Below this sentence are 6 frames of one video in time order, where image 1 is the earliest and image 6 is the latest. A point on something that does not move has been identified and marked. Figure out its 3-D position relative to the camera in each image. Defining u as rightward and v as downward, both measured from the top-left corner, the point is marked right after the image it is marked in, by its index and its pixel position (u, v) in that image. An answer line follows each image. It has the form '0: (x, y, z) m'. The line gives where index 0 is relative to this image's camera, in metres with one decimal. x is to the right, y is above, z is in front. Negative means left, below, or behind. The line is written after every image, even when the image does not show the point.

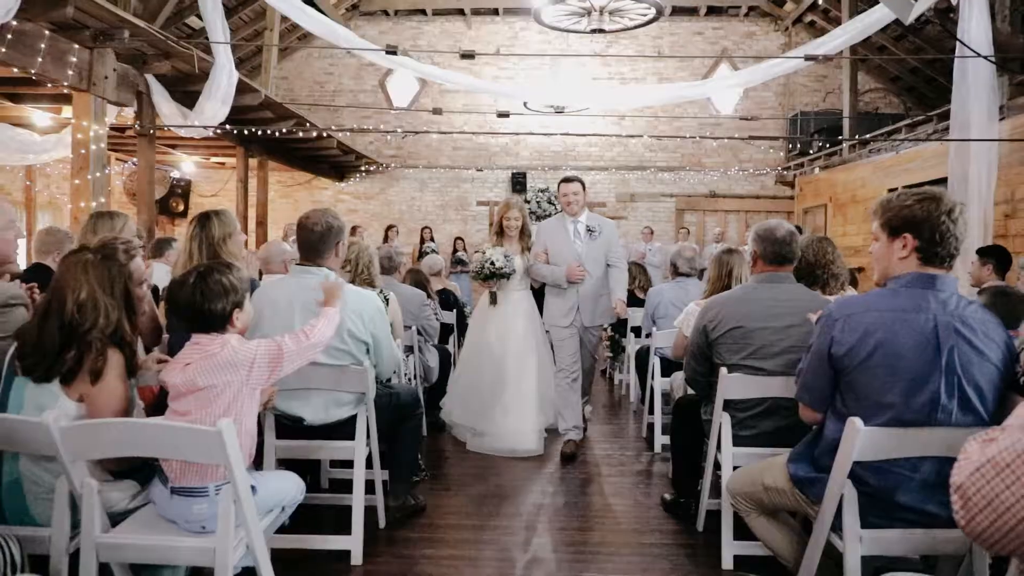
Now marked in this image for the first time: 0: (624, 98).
0: (+1.2, +2.0, +8.2) m
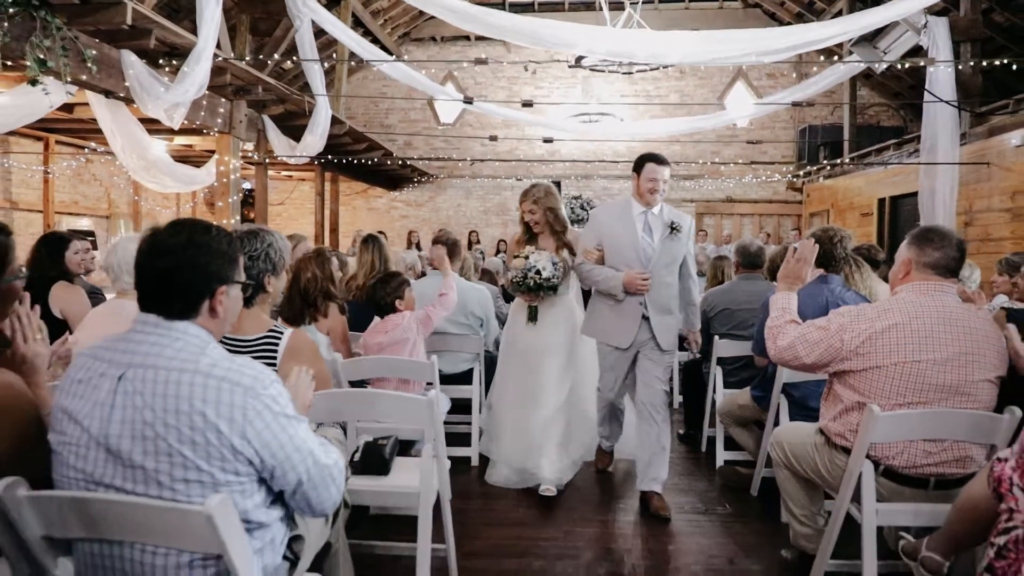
0: (+1.8, +2.0, +9.6) m
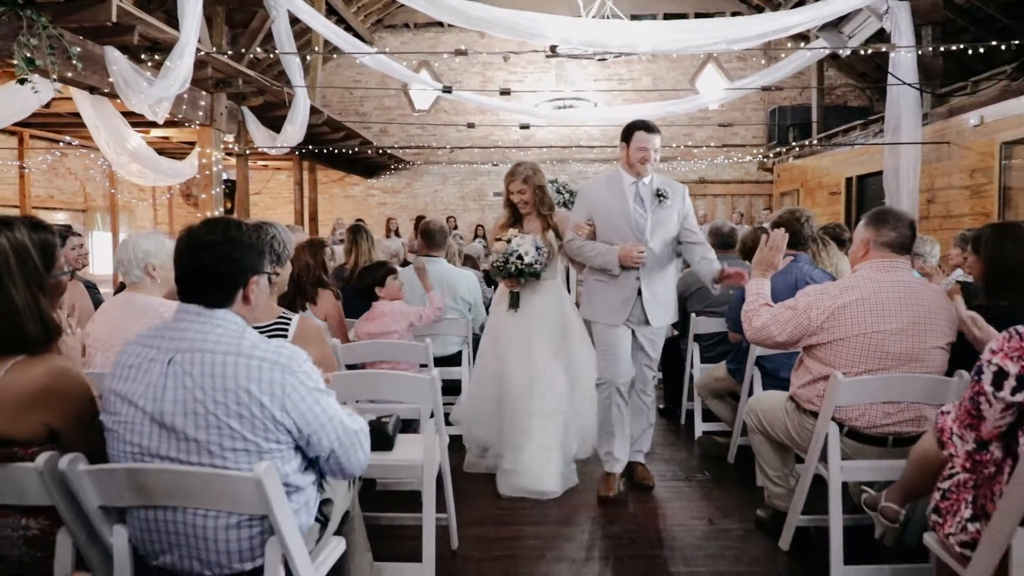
0: (+1.5, +2.3, +9.8) m
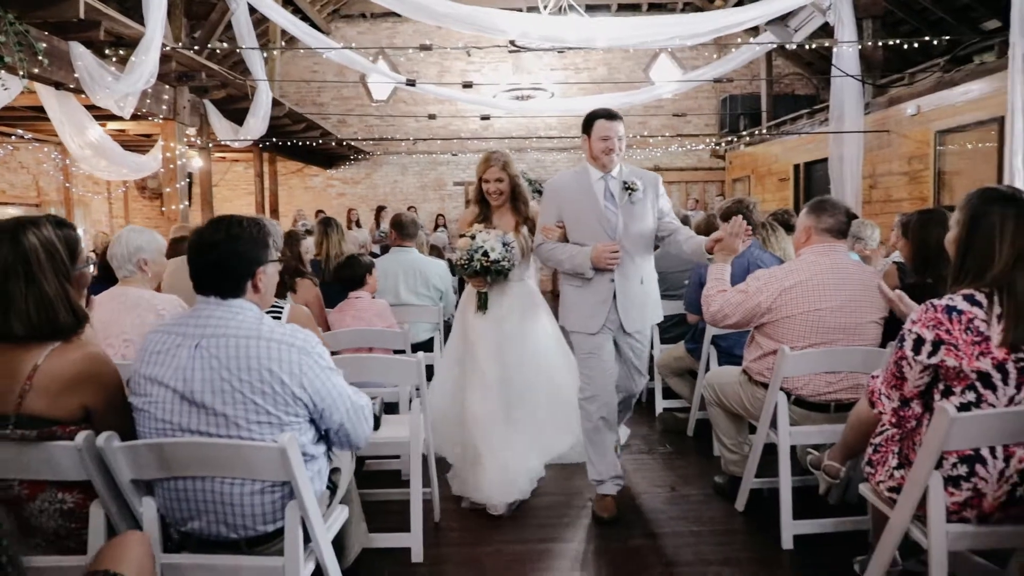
0: (+0.9, +2.5, +10.0) m
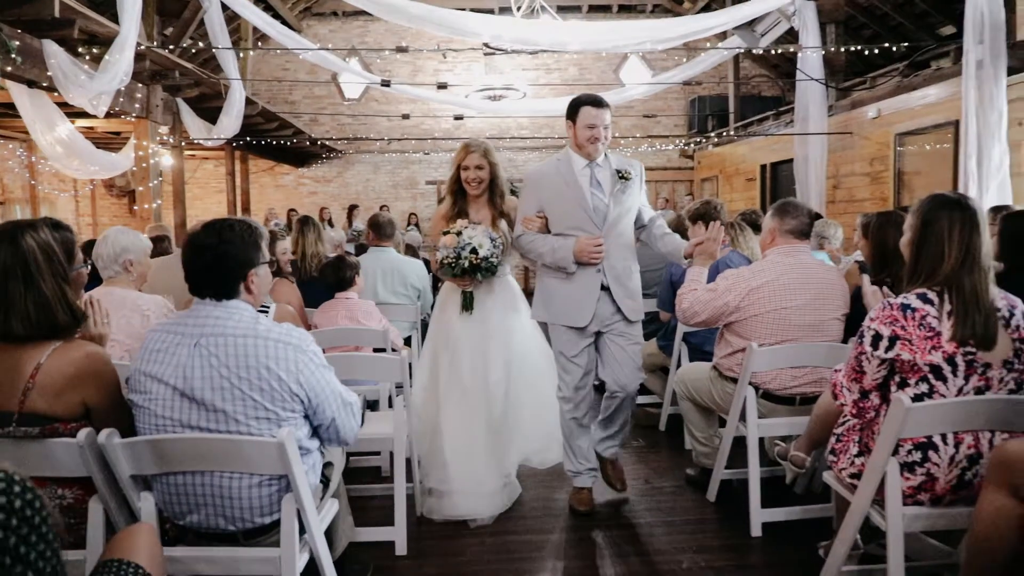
0: (+0.6, +2.5, +10.1) m
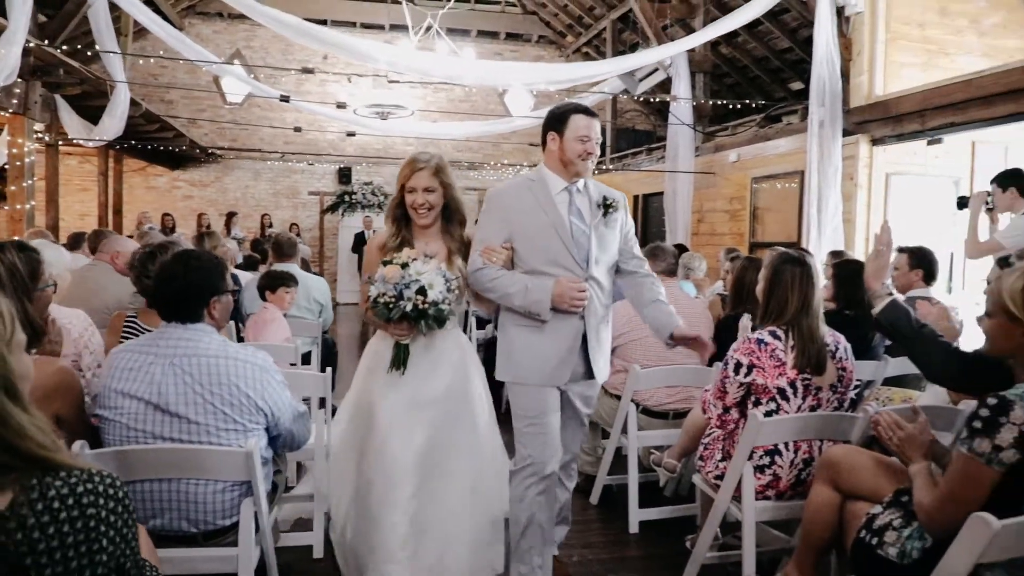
0: (-1.0, +2.3, +10.5) m
